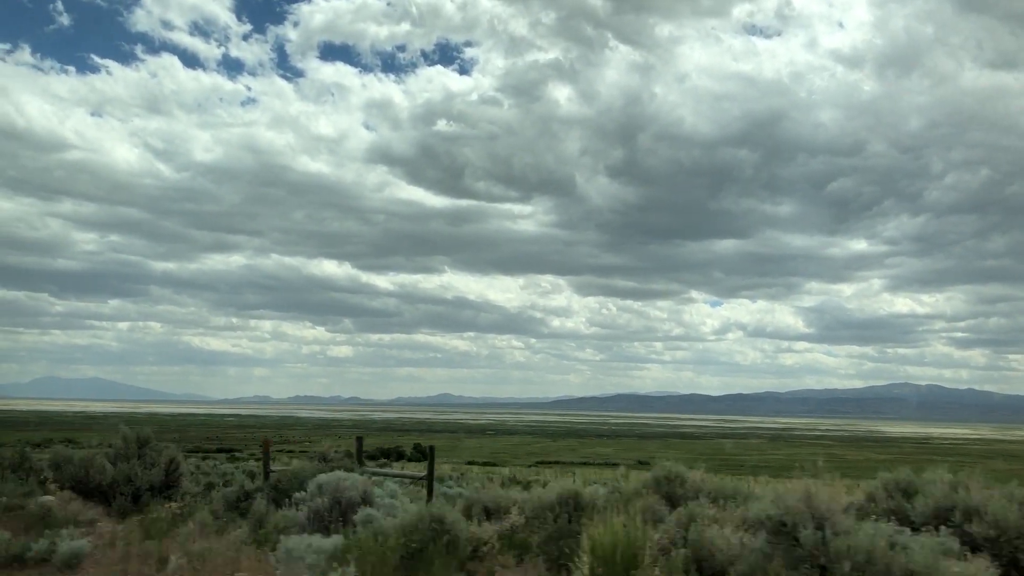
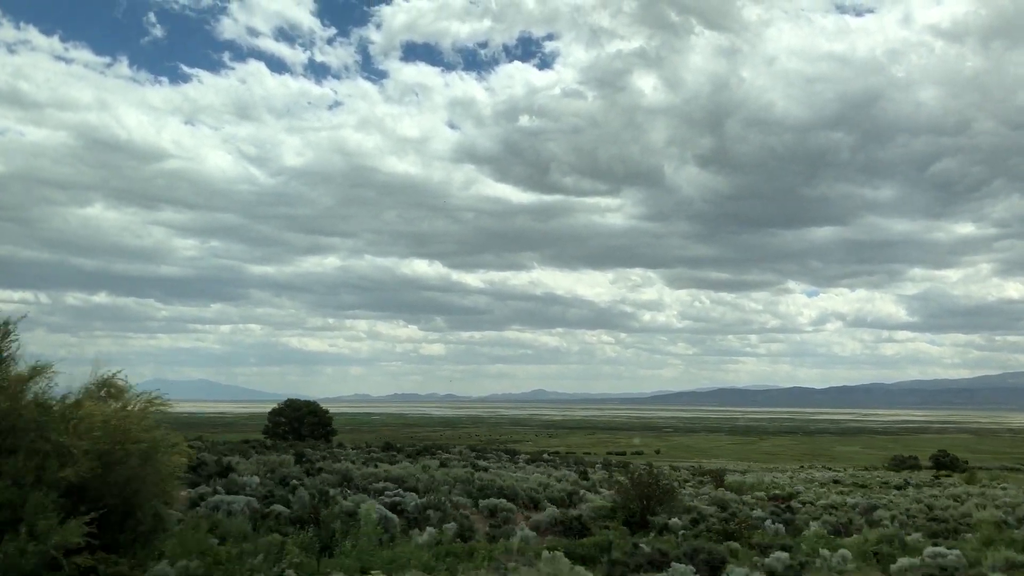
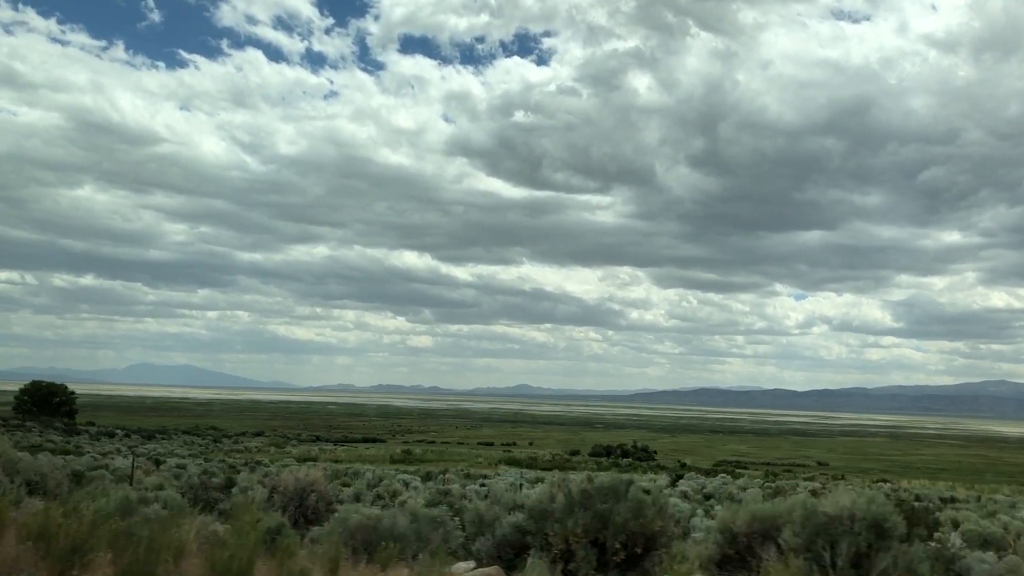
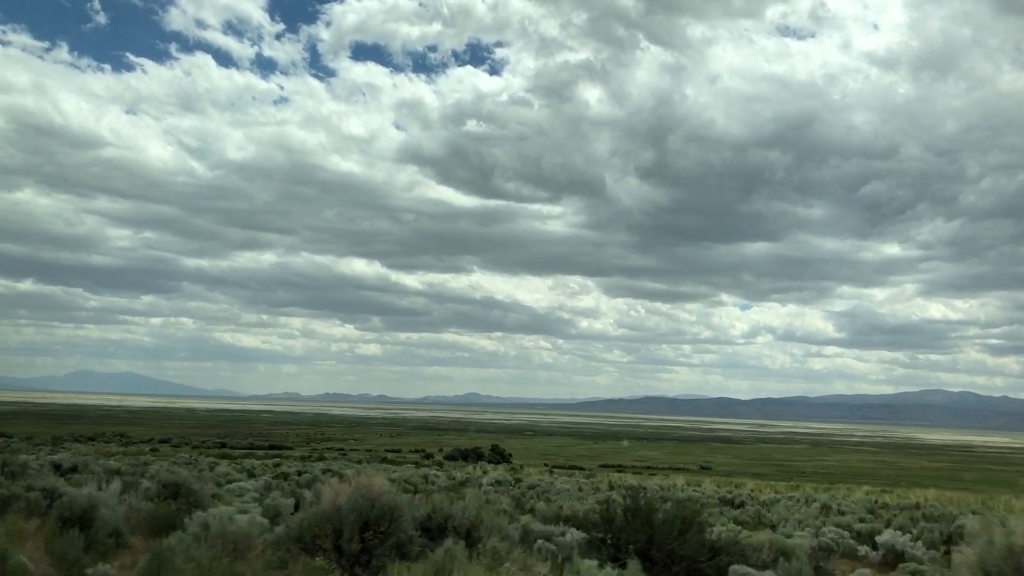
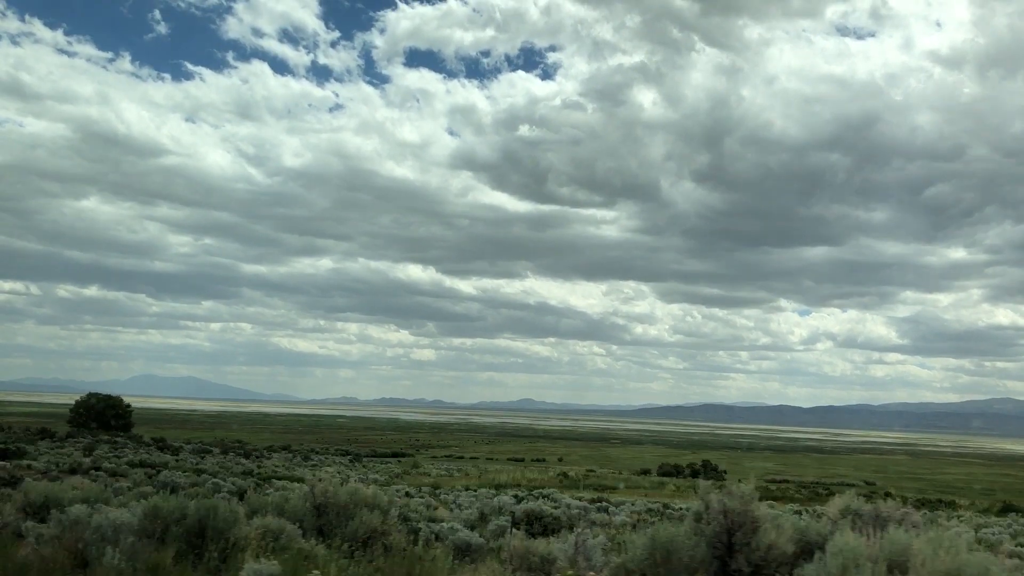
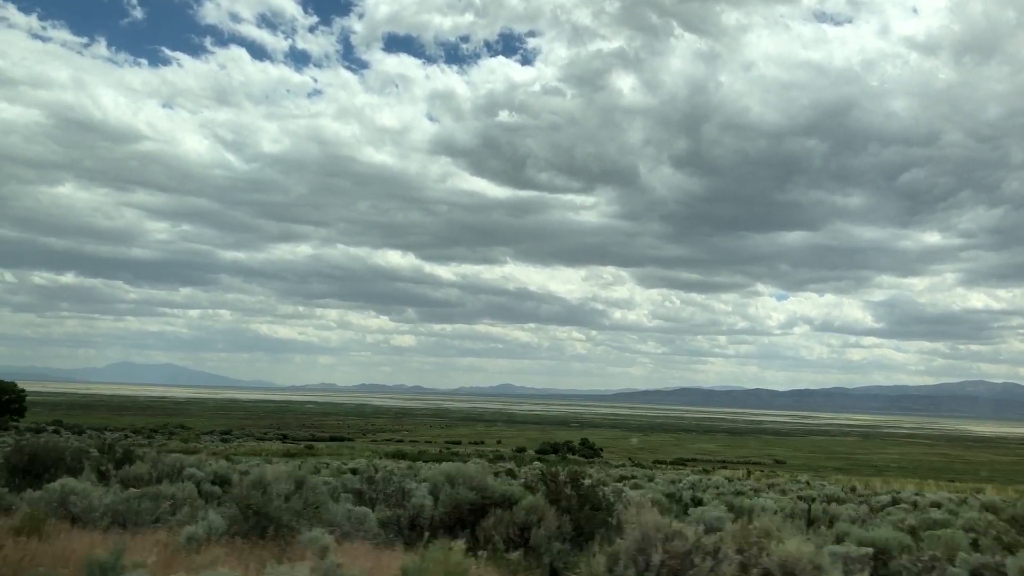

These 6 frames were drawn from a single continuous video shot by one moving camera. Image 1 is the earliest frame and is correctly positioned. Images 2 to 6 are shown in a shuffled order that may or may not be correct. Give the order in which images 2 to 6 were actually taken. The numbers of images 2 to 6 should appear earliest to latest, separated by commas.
4, 6, 3, 5, 2
